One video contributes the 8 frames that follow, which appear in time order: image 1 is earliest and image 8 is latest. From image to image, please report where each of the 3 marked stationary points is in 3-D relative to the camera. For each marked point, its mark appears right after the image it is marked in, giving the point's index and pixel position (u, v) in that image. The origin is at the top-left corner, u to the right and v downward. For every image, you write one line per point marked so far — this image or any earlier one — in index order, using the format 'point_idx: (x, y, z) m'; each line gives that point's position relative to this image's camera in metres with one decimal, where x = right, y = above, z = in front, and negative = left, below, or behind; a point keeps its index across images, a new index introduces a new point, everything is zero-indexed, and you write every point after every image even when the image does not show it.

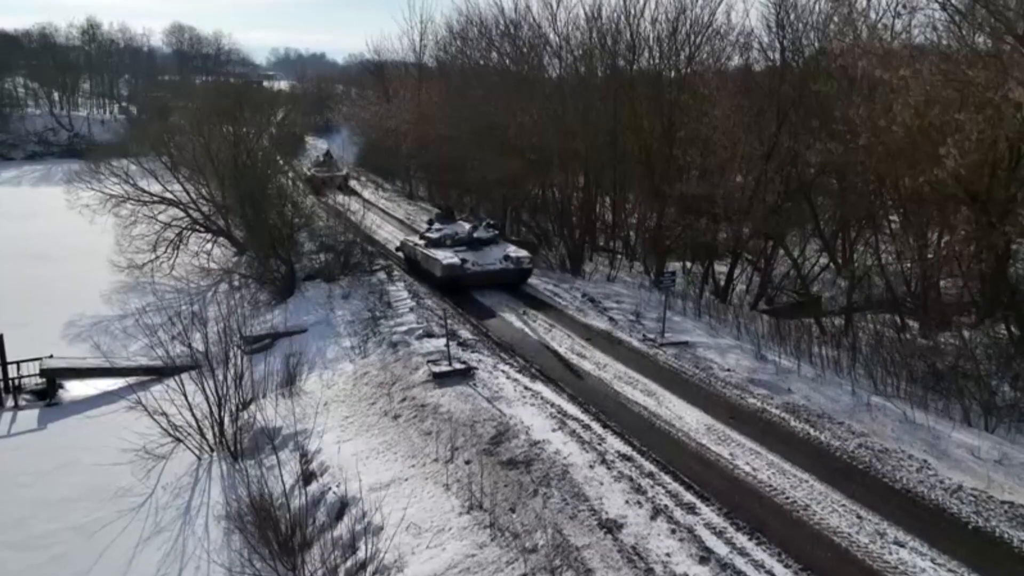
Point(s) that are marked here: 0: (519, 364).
0: (+0.1, -1.5, +15.6) m
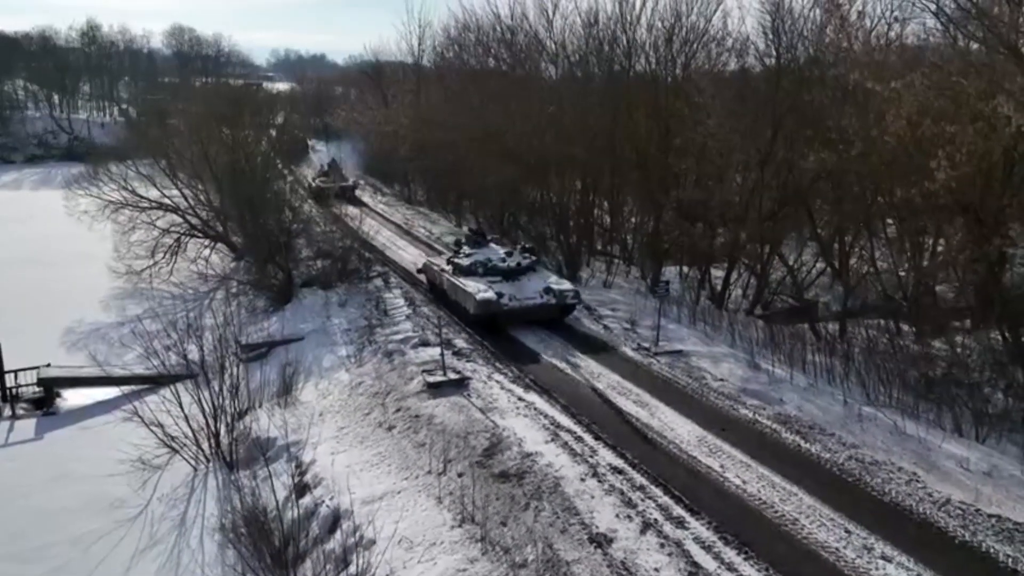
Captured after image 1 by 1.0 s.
0: (0.0, -1.8, +15.7) m
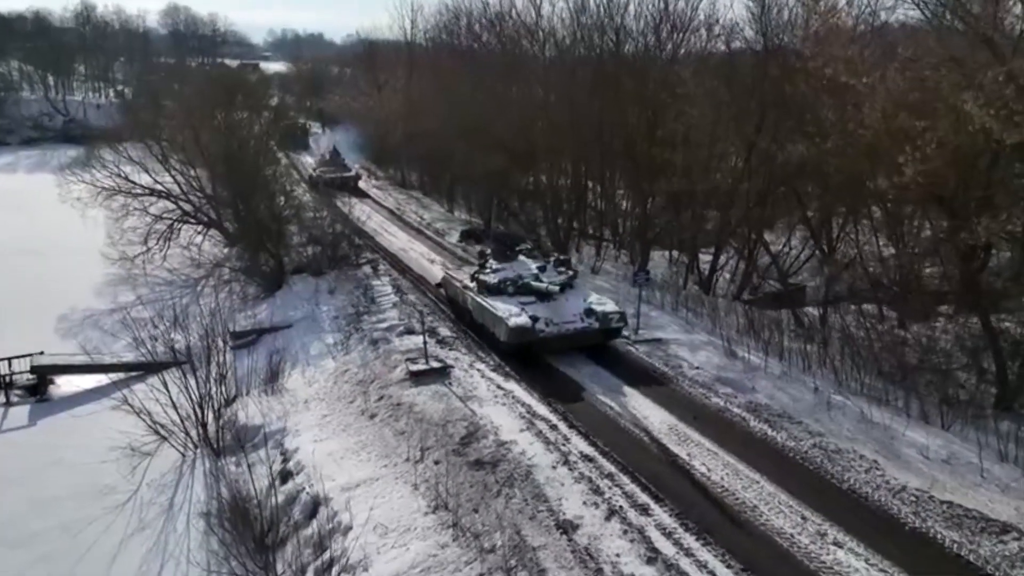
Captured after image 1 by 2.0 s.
0: (-0.4, -1.6, +16.1) m
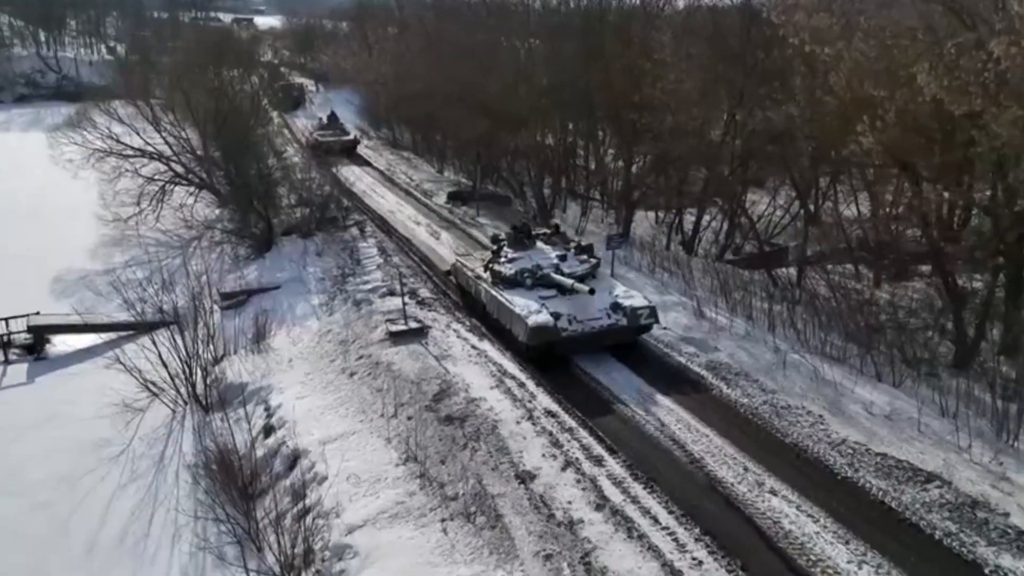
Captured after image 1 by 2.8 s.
0: (-0.9, -0.8, +16.8) m
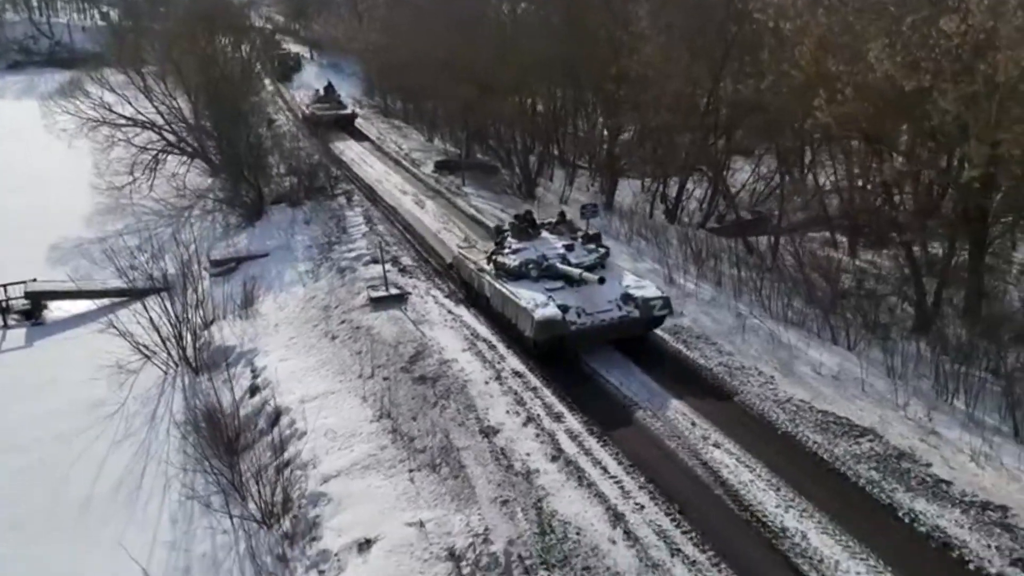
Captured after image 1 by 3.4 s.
0: (-1.4, 0.0, +17.6) m
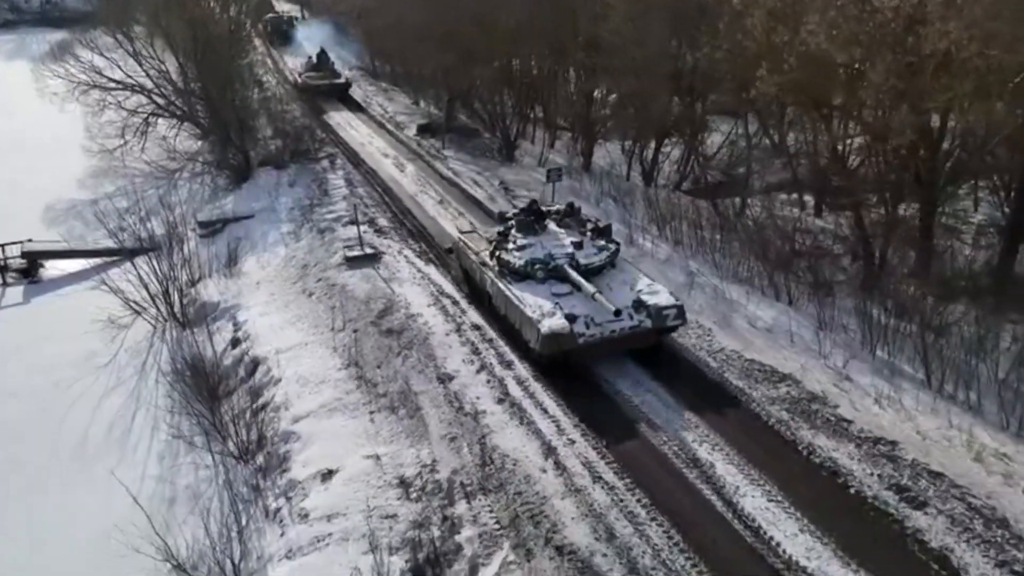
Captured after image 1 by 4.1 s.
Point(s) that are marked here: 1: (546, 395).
0: (-2.2, +0.9, +18.7) m
1: (+0.6, -1.7, +12.4) m
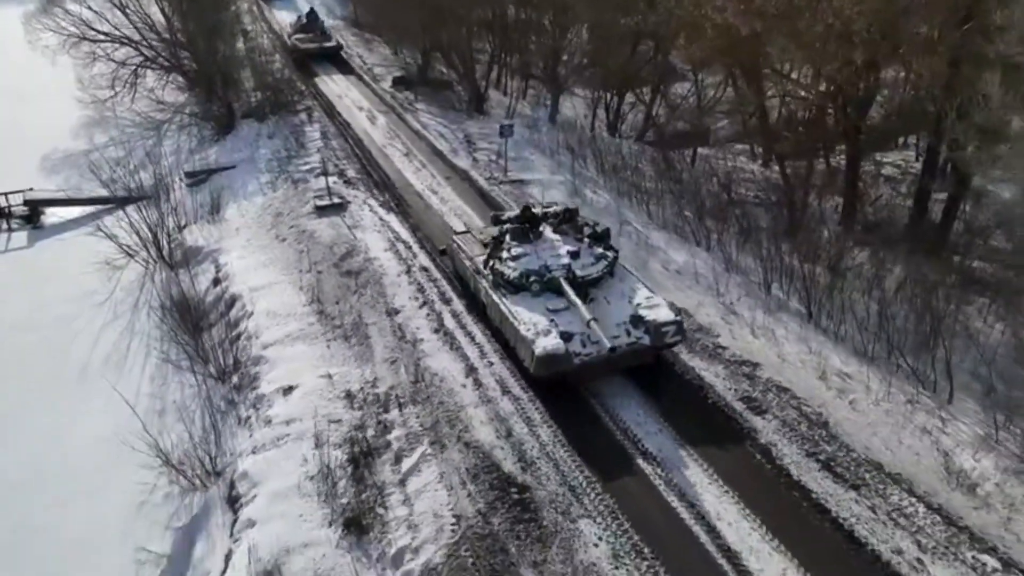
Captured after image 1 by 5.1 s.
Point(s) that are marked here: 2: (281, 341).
0: (-3.5, +2.4, +20.7) m
1: (-0.7, -0.7, +14.6) m
2: (-4.4, -1.0, +14.7) m
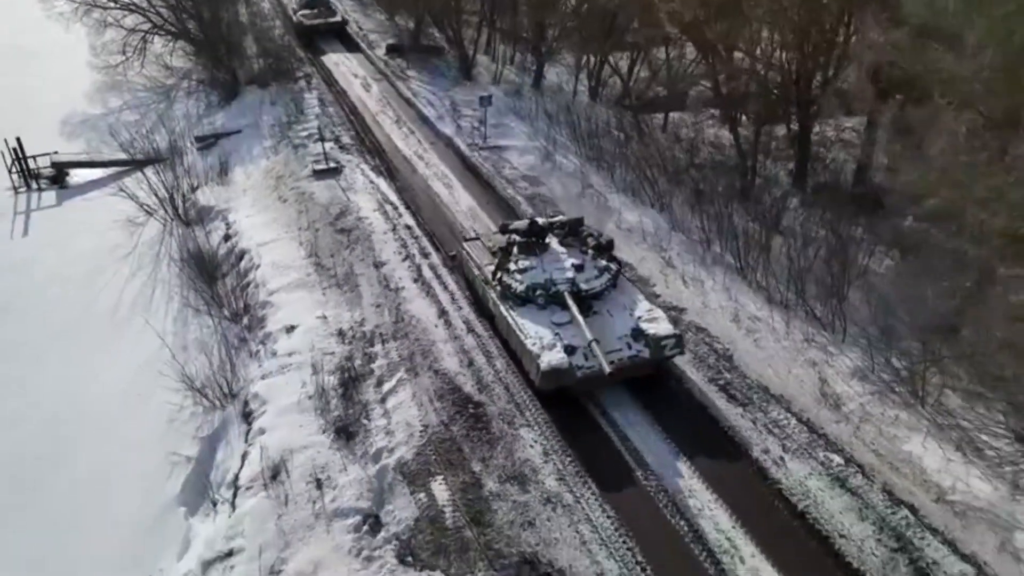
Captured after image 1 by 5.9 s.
0: (-4.1, +3.7, +23.1) m
1: (-1.4, +0.2, +17.2) m
2: (-5.1, 0.0, +17.3) m
